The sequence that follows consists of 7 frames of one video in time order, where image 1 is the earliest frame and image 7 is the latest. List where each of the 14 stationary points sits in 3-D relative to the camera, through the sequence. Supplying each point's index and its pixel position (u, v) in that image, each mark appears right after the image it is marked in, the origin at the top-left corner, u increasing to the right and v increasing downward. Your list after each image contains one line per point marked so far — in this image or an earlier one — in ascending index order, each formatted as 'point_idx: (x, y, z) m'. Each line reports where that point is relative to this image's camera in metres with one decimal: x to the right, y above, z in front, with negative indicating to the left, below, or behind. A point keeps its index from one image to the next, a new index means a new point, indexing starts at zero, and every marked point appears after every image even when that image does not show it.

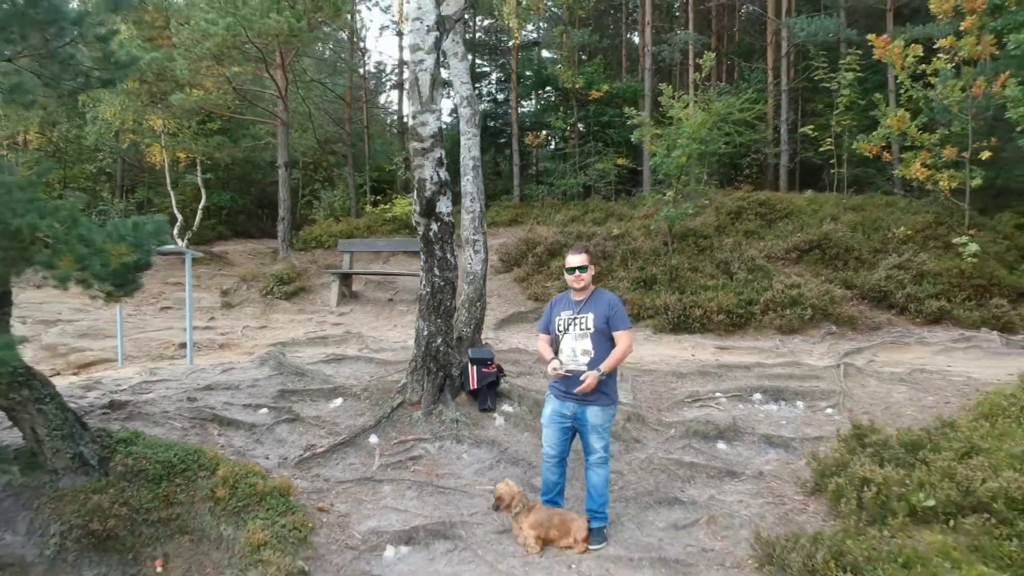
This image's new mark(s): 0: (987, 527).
0: (+1.6, -0.8, +3.7) m
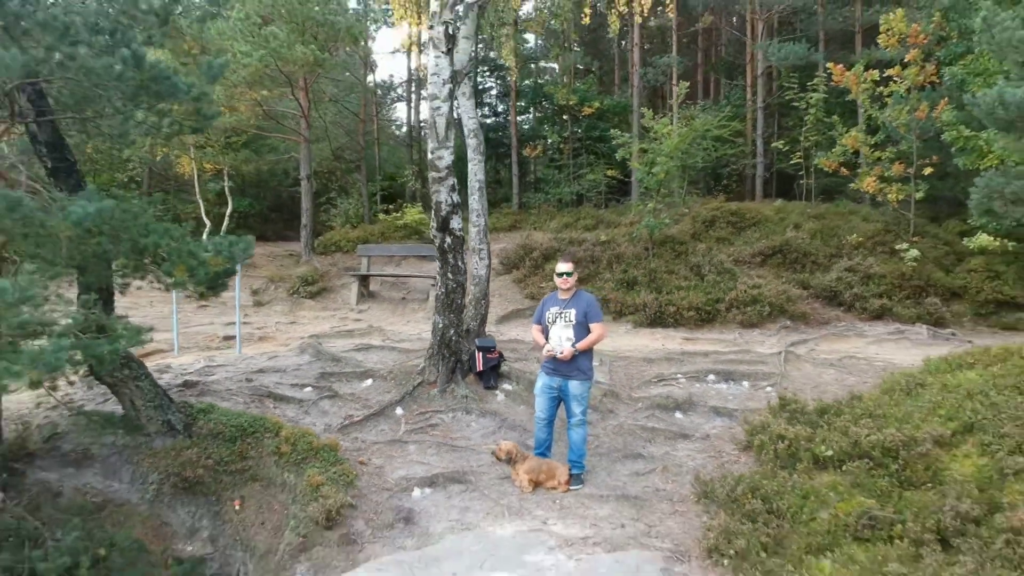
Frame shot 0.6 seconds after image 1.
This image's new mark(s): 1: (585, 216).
0: (+1.6, -0.8, +4.9) m
1: (+0.9, +0.9, +12.9) m
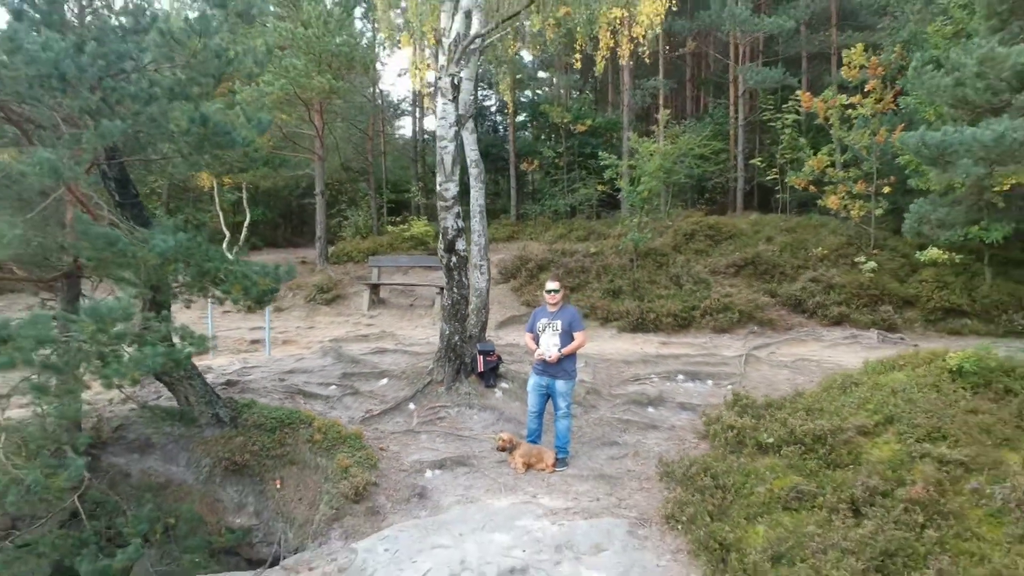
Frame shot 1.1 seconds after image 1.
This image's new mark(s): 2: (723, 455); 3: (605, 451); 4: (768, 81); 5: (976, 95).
0: (+1.6, -0.9, +5.9) m
1: (+0.9, +0.8, +13.9) m
2: (+1.2, -1.0, +6.0) m
3: (+0.6, -1.0, +6.4) m
4: (+3.3, +2.7, +13.5) m
5: (+3.3, +1.4, +7.7) m
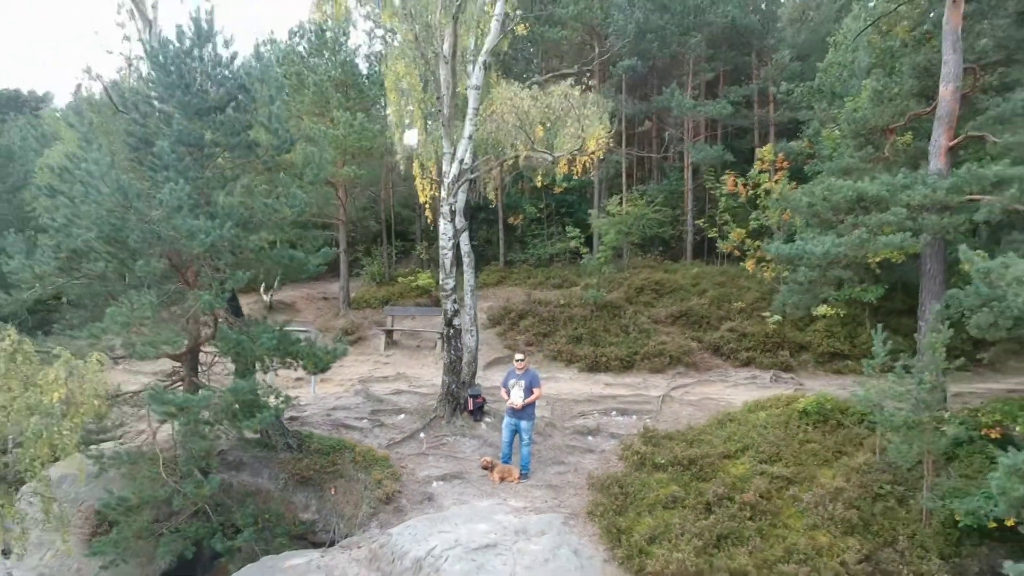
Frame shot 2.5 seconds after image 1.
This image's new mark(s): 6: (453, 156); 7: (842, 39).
0: (+1.4, -1.6, +8.9) m
1: (+0.7, +0.2, +16.9) m
2: (+1.0, -1.6, +9.0) m
3: (+0.4, -1.6, +9.4) m
4: (+3.1, +2.1, +16.5) m
5: (+3.2, +0.8, +10.7) m
6: (-0.6, +1.3, +10.7) m
7: (+4.9, +3.7, +15.6) m
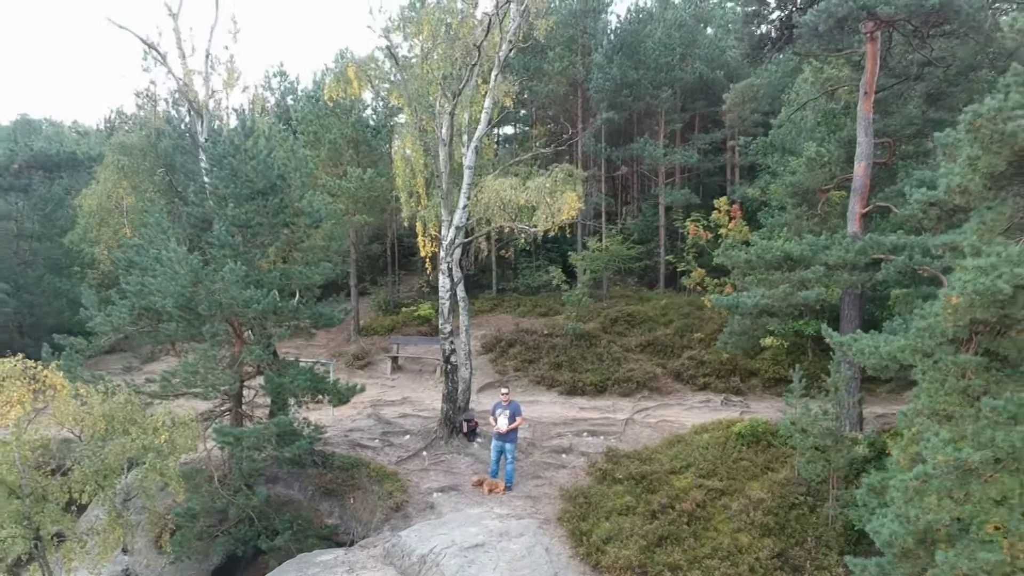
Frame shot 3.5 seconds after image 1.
0: (+1.3, -2.1, +11.0) m
1: (+0.5, -0.3, +19.0) m
2: (+0.9, -2.1, +11.1) m
3: (+0.2, -2.1, +11.5) m
4: (+2.9, +1.6, +18.6) m
5: (+3.0, +0.3, +12.8) m
6: (-0.7, +0.8, +12.7) m
7: (+4.7, +3.2, +17.7) m
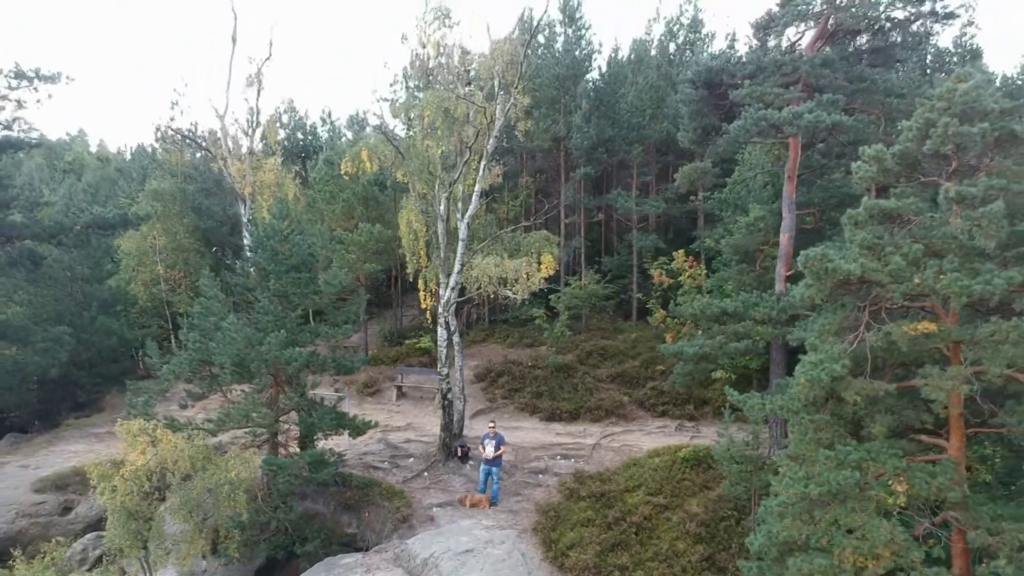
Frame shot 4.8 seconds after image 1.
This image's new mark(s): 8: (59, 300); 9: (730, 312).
0: (+1.1, -2.8, +13.6) m
1: (+0.3, -1.0, +21.6) m
2: (+0.7, -2.8, +13.8) m
3: (0.0, -2.8, +14.1) m
4: (+2.7, +0.9, +21.3) m
5: (+2.8, -0.4, +15.4) m
6: (-0.9, +0.1, +15.4) m
7: (+4.5, +2.5, +20.3) m
8: (-8.3, -0.2, +19.1) m
9: (+3.1, -0.4, +14.9) m
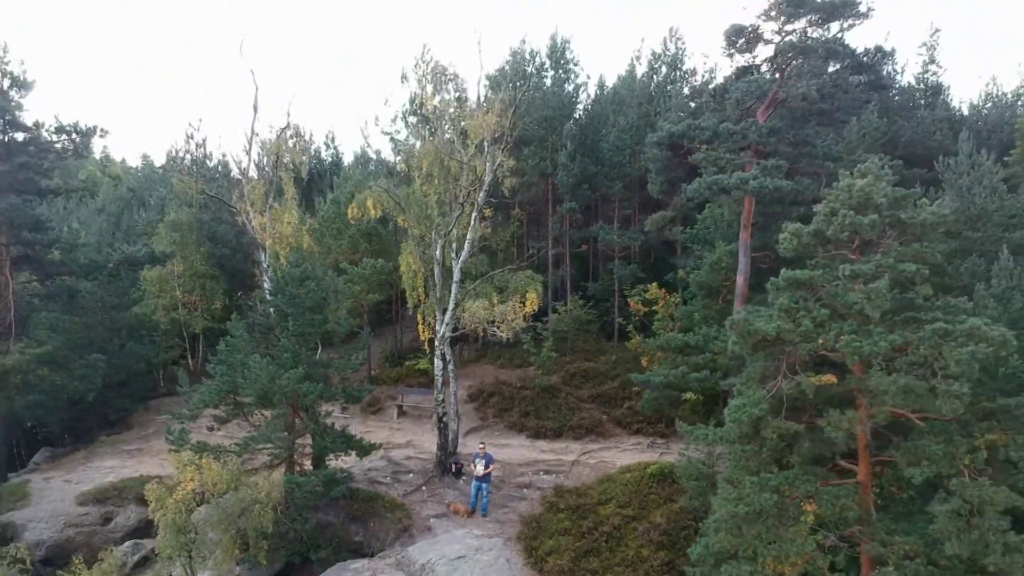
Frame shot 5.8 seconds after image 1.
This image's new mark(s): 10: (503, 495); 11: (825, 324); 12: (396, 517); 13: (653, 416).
0: (+0.9, -3.3, +15.6) m
1: (+0.1, -1.6, +23.6) m
2: (+0.5, -3.4, +15.7) m
3: (-0.2, -3.4, +16.1) m
4: (+2.5, +0.3, +23.2) m
5: (+2.6, -1.0, +17.4) m
6: (-1.1, -0.5, +17.3) m
7: (+4.3, +2.0, +22.3) m
8: (-8.5, -0.8, +21.1) m
9: (+2.9, -0.9, +16.8) m
10: (-0.2, -3.3, +16.6) m
11: (+3.1, -0.4, +10.5) m
12: (-1.8, -3.5, +15.8) m
13: (+2.7, -2.4, +19.9) m
